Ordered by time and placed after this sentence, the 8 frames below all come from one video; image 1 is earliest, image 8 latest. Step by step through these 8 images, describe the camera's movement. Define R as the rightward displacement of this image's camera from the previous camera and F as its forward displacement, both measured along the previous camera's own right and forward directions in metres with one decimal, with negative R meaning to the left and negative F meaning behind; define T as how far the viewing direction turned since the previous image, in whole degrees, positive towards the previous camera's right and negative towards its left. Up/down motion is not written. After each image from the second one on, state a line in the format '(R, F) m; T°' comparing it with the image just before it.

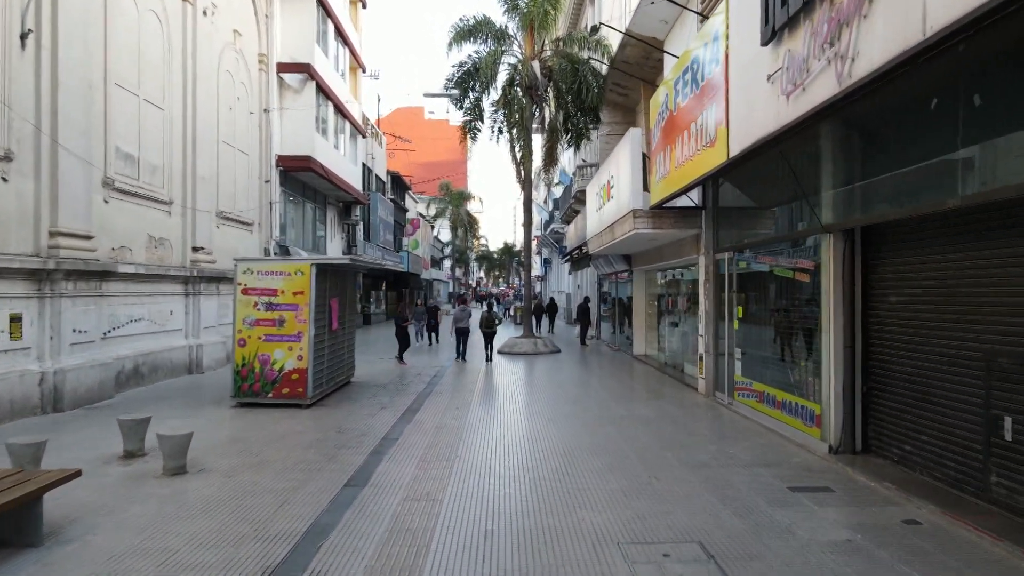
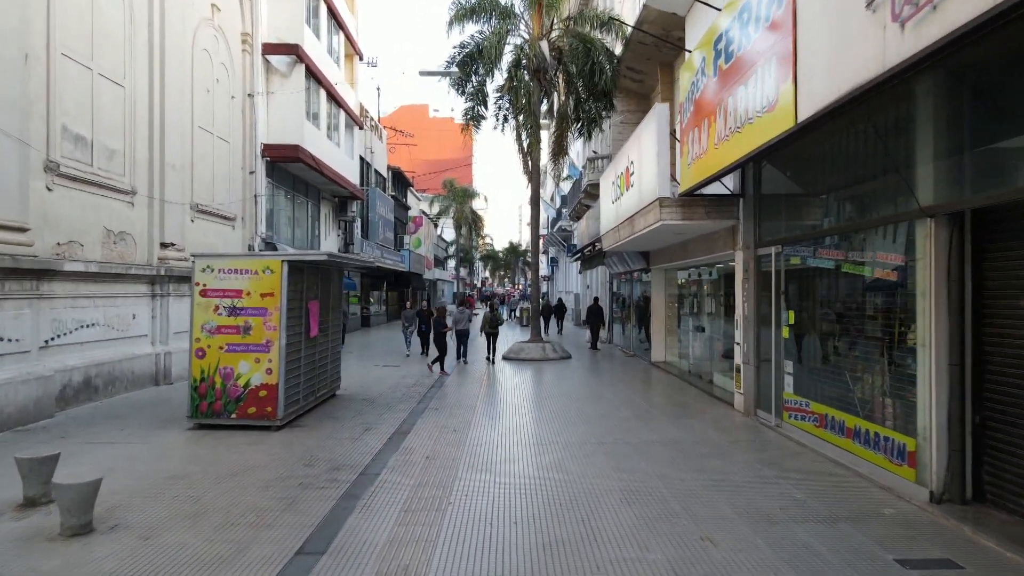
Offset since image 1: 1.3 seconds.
(0.0, +1.6) m; 0°
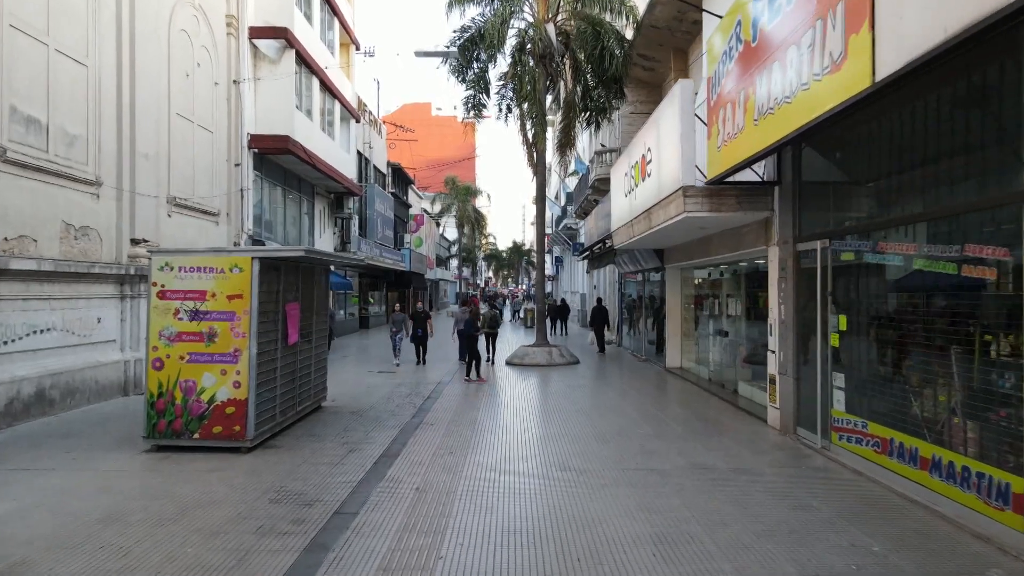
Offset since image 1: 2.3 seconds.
(0.0, +1.2) m; 0°
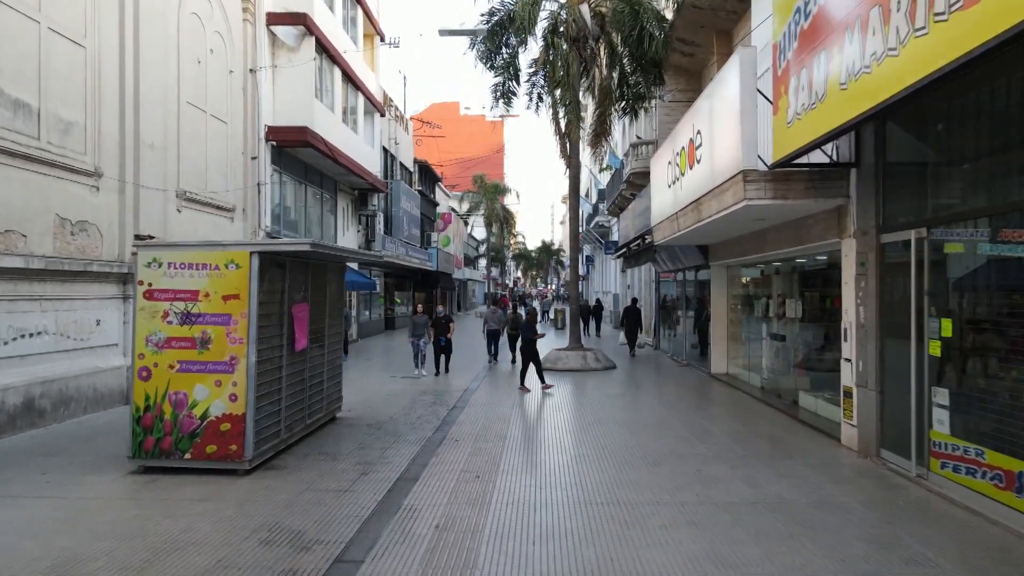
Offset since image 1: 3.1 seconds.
(-0.1, +1.1) m; -2°
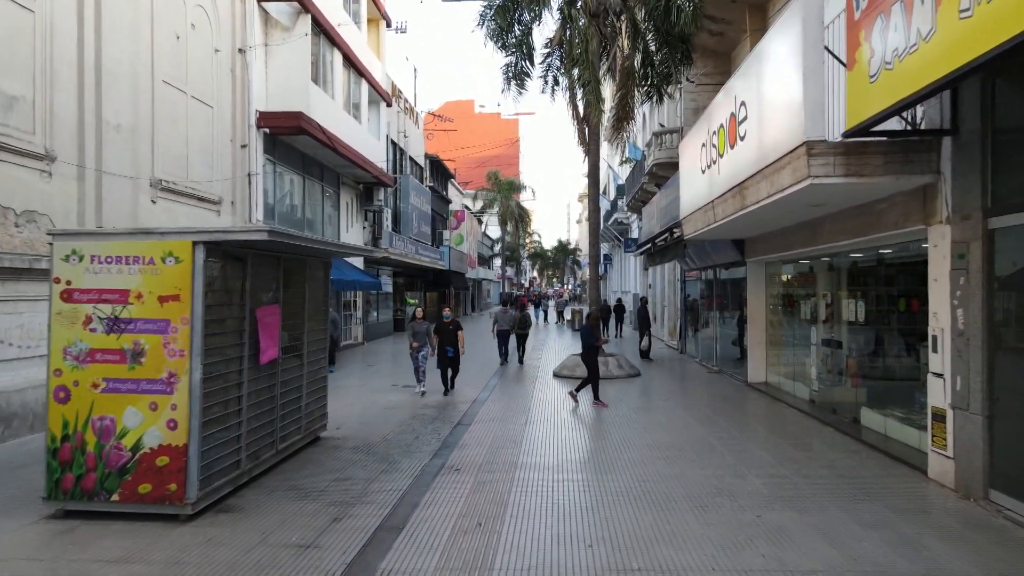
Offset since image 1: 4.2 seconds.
(0.0, +1.4) m; -1°
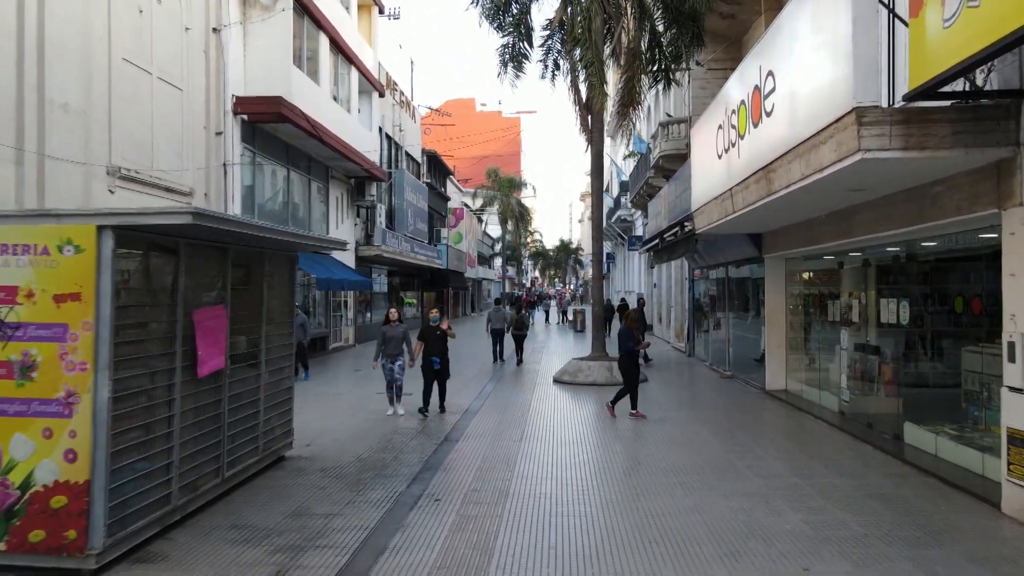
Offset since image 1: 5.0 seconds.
(+0.1, +1.1) m; 0°
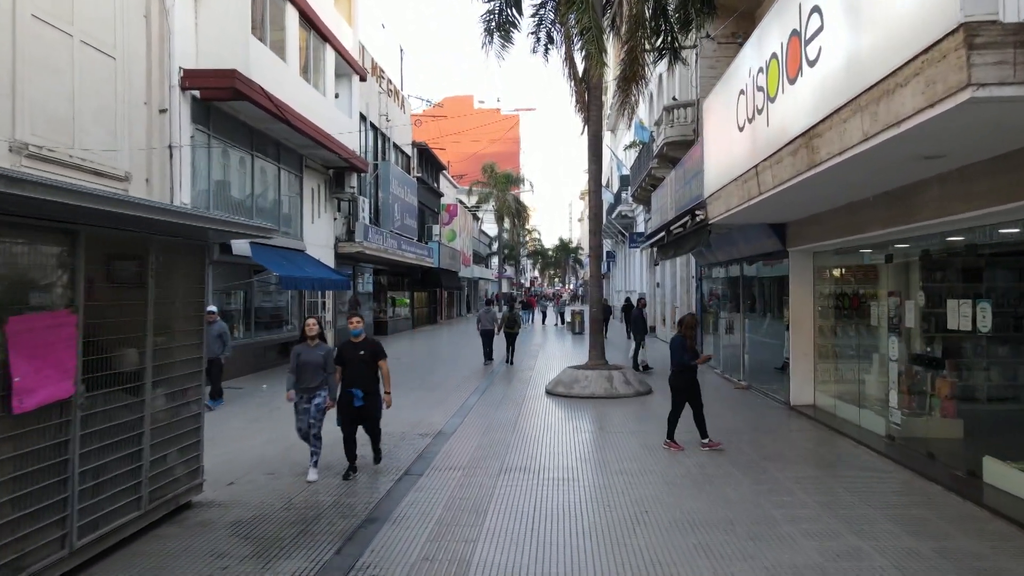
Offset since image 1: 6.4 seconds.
(+0.2, +1.6) m; 0°
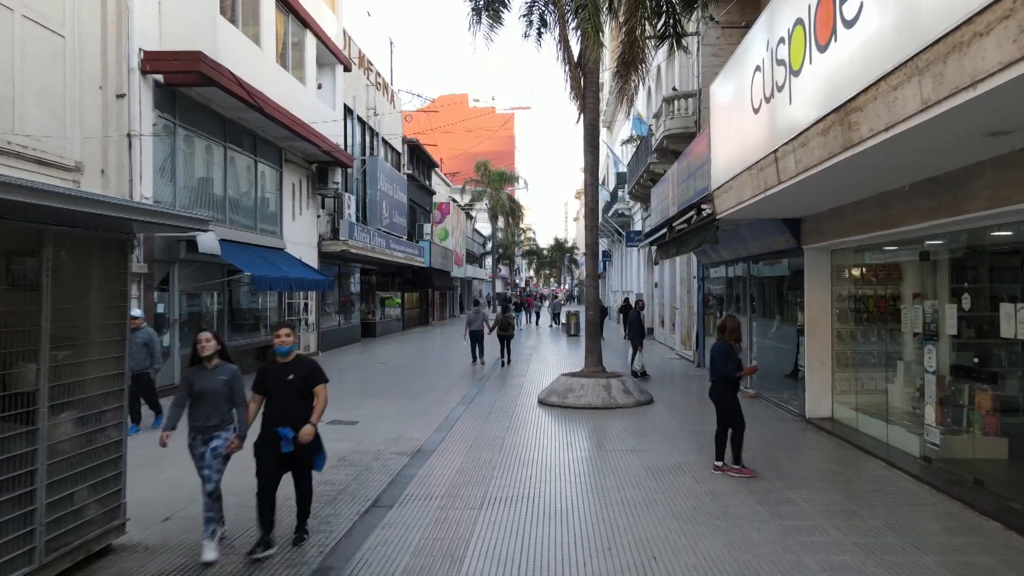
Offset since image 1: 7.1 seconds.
(+0.1, +0.9) m; 0°
